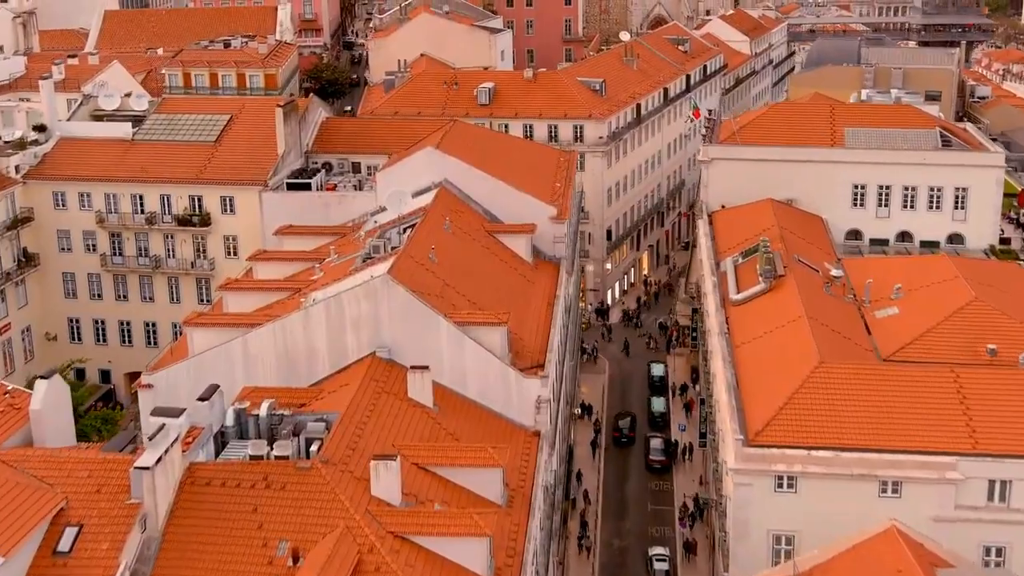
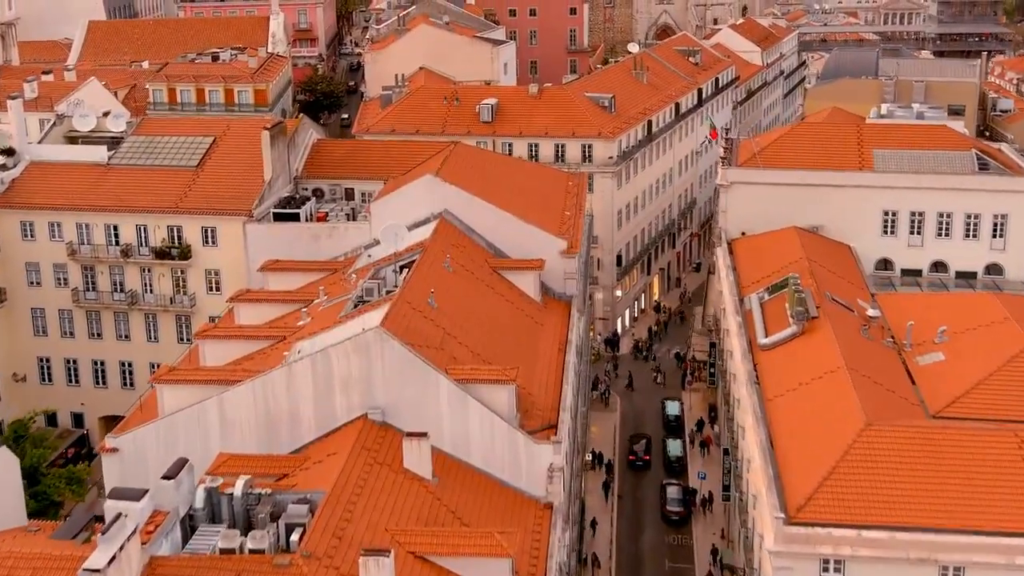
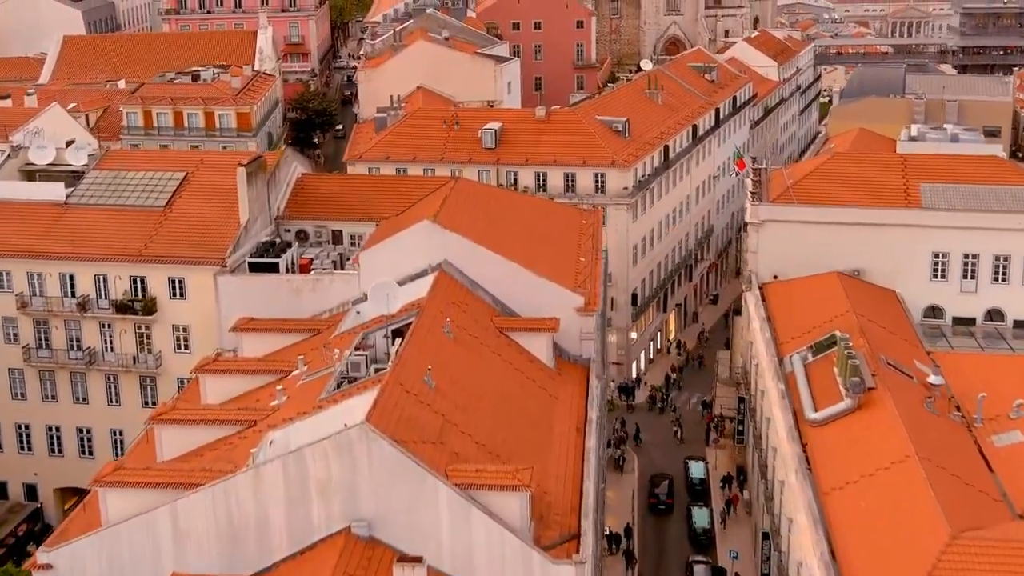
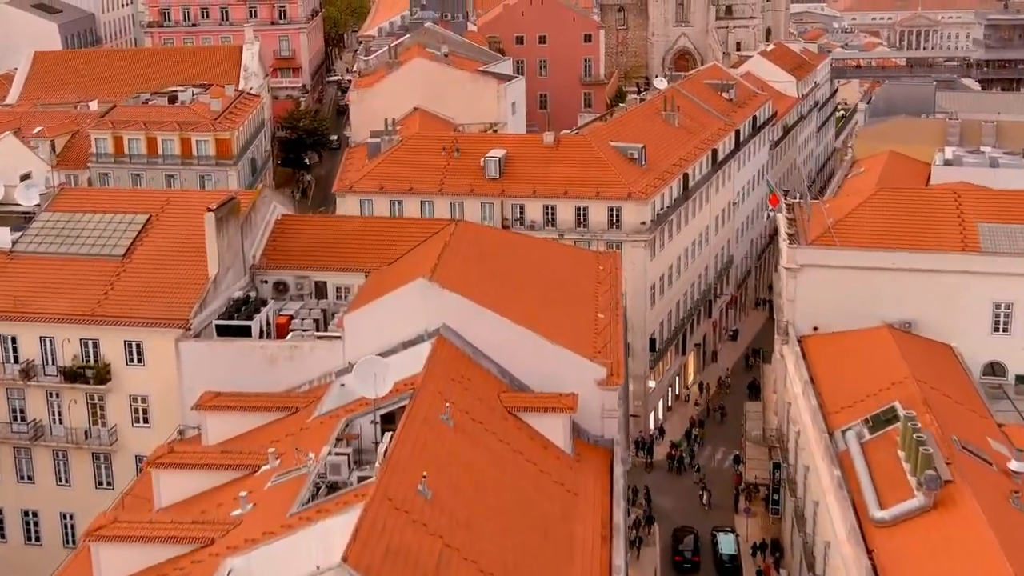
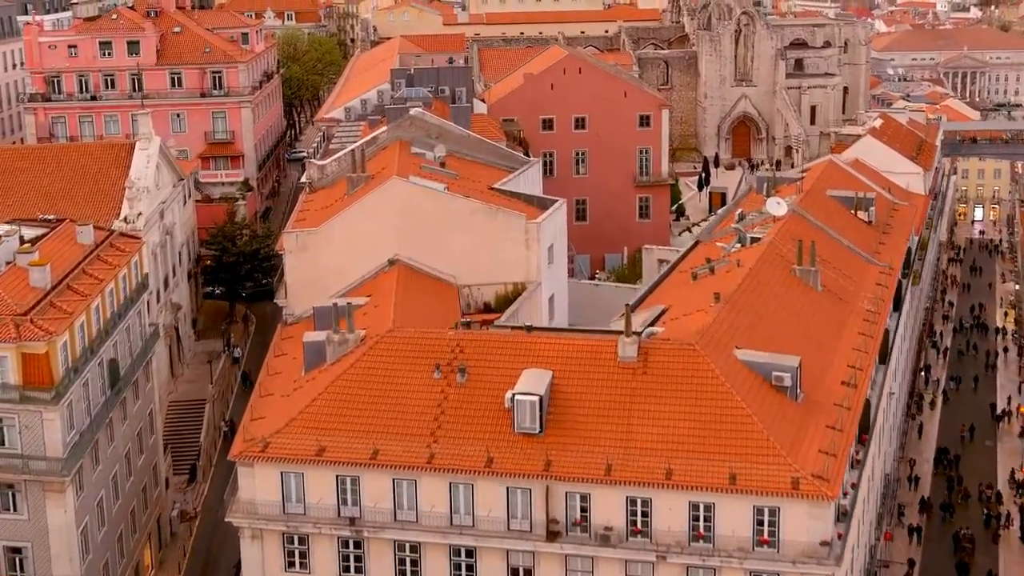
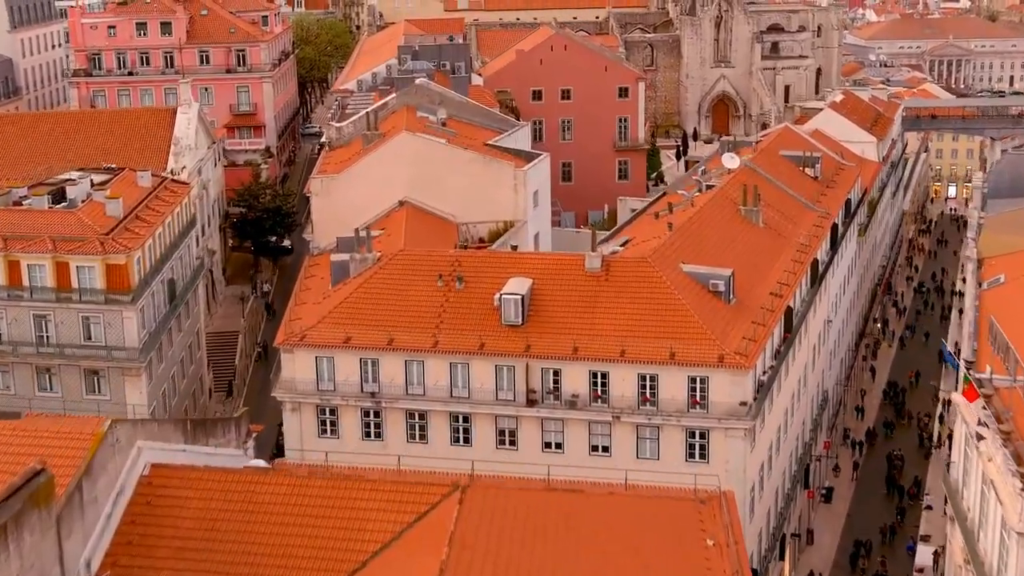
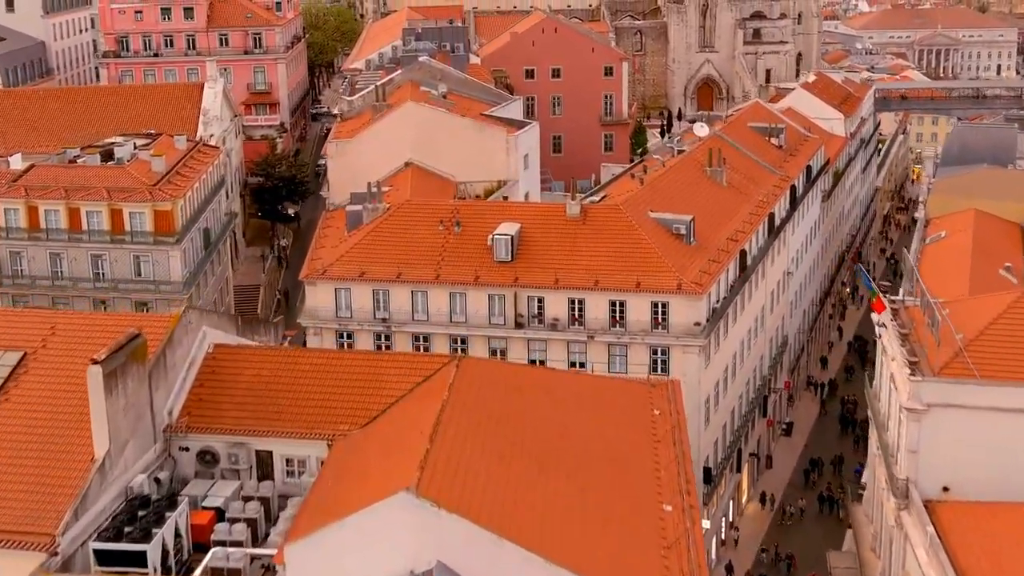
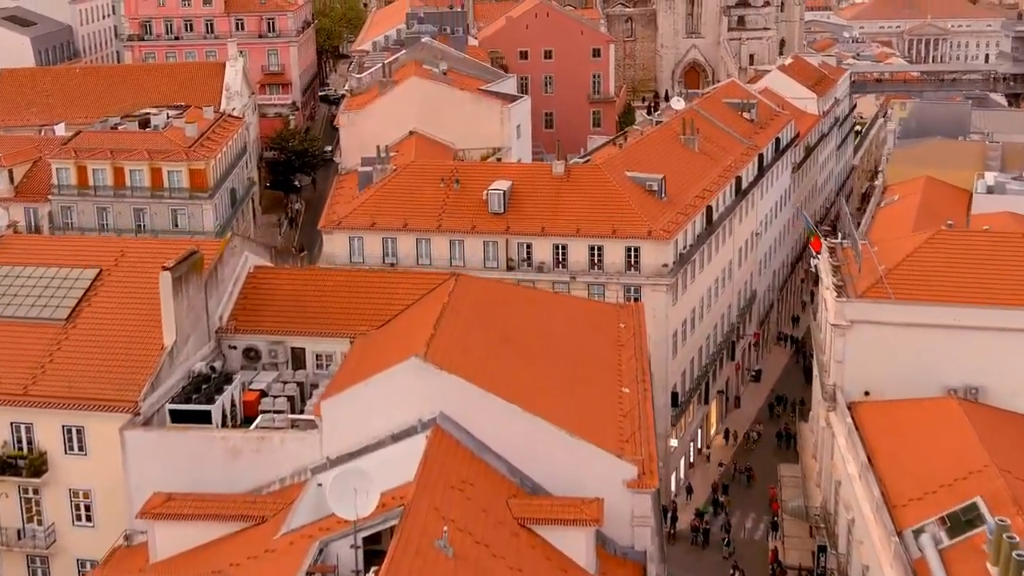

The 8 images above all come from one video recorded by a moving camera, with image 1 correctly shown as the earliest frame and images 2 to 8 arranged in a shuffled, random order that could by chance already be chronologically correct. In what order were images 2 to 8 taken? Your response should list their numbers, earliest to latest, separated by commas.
2, 3, 4, 8, 7, 6, 5
